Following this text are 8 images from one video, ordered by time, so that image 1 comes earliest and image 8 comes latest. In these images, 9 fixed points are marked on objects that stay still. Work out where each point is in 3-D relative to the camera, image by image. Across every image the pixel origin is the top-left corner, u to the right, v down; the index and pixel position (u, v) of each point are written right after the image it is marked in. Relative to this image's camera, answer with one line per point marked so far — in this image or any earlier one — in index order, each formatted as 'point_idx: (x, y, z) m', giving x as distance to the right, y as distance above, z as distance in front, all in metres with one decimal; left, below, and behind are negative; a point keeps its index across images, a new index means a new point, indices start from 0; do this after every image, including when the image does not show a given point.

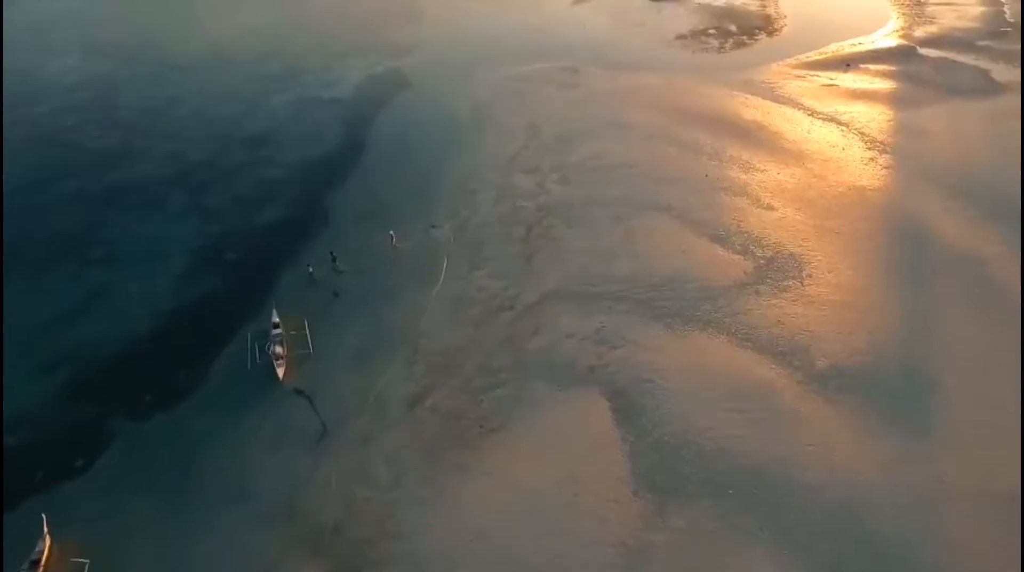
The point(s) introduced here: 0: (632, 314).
0: (+2.2, -0.6, +17.0) m
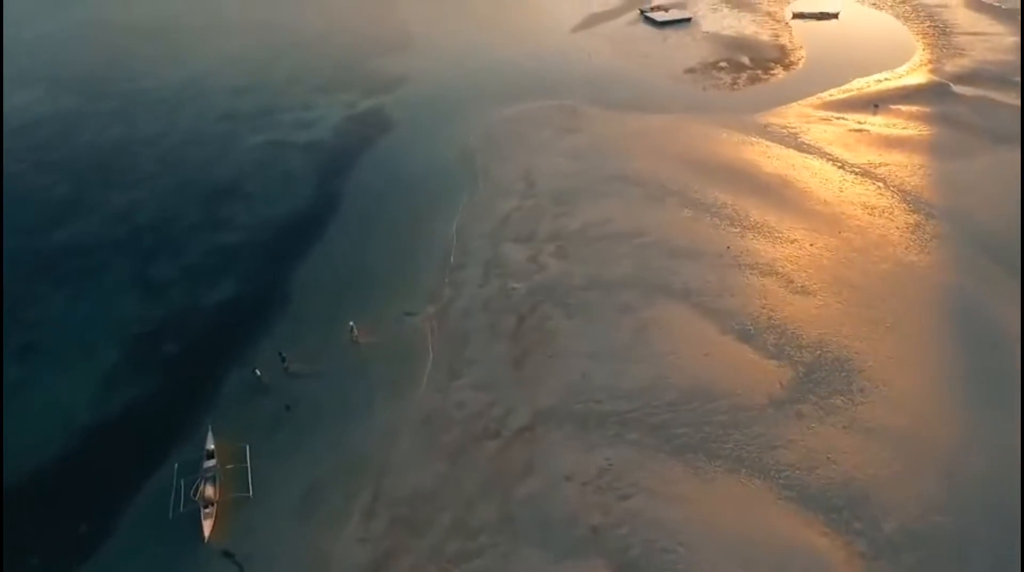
0: (+2.0, -2.3, +13.8) m
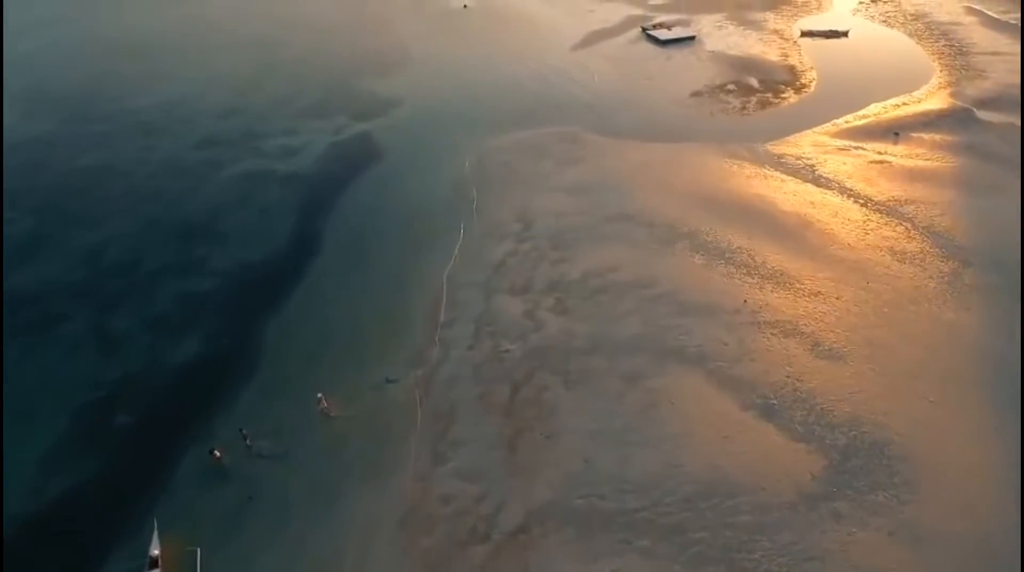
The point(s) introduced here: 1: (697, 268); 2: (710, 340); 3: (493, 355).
0: (+1.8, -3.4, +11.9) m
1: (+3.7, +0.3, +19.0) m
2: (+3.4, -0.9, +16.2) m
3: (-0.3, -1.2, +16.2) m
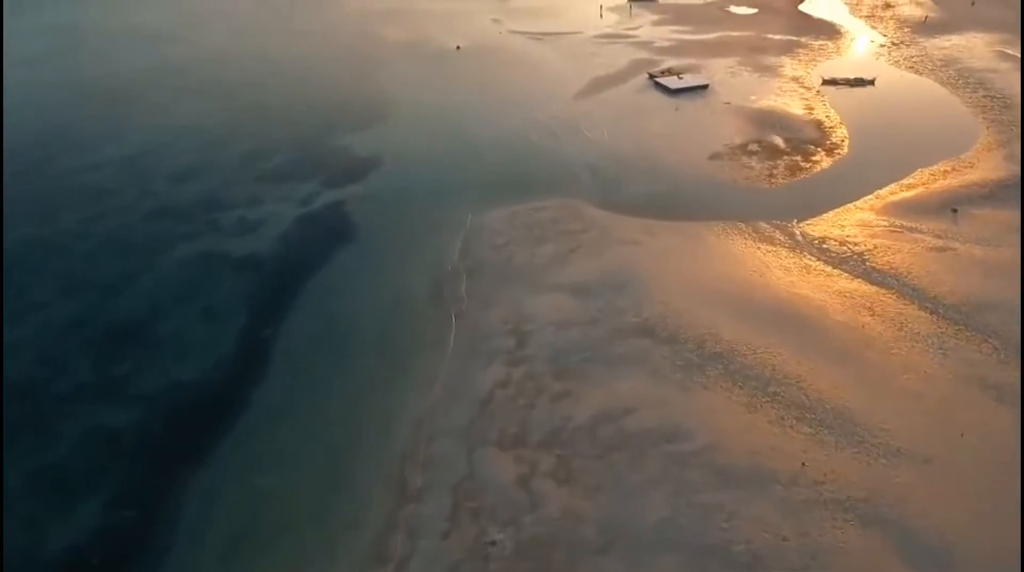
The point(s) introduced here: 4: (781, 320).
0: (+1.7, -5.5, +7.7) m
1: (+3.6, -2.0, +14.9) m
2: (+3.3, -3.2, +12.1) m
3: (-0.5, -3.4, +12.1) m
4: (+5.2, -0.7, +17.8) m
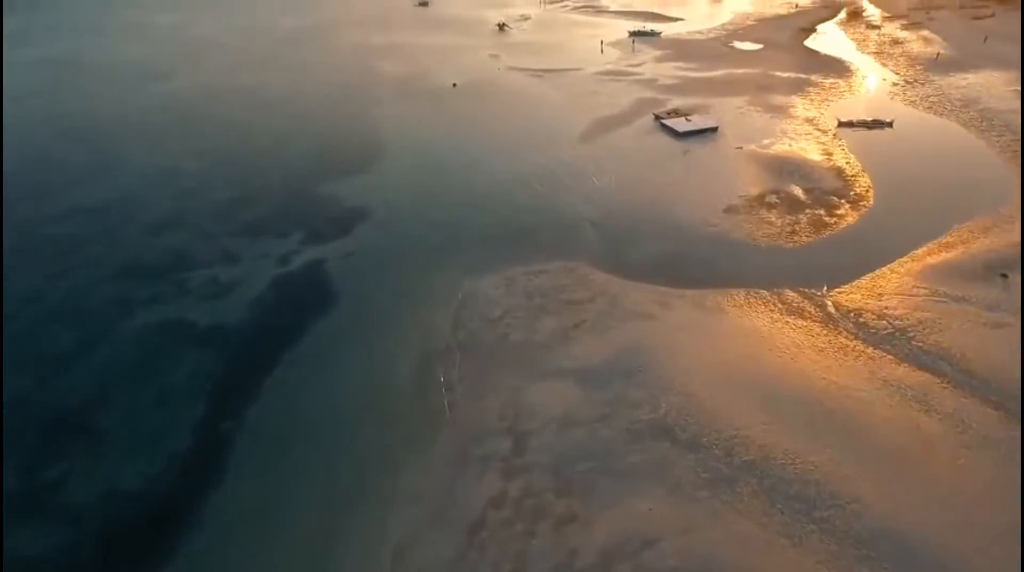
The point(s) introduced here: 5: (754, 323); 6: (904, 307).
0: (+1.6, -6.6, +5.0) m
1: (+3.5, -3.4, +12.4) m
2: (+3.2, -4.5, +9.5) m
3: (-0.6, -4.8, +9.5) m
4: (+5.1, -2.2, +15.3) m
5: (+5.0, -0.8, +19.2) m
6: (+8.2, -0.5, +19.6) m
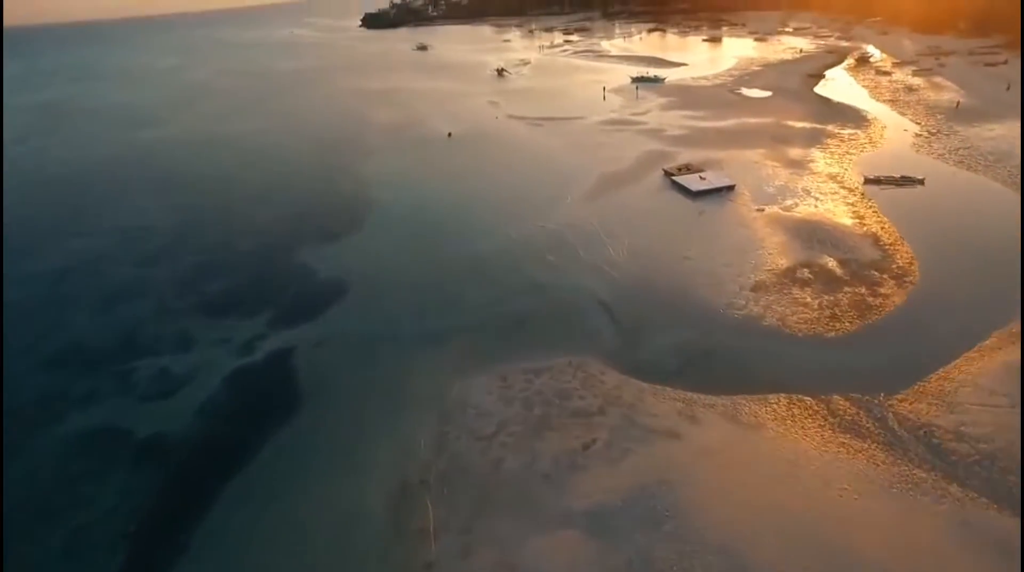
0: (+1.6, -7.9, +1.3) m
1: (+3.4, -5.0, +8.8) m
2: (+3.1, -6.0, +5.8) m
3: (-0.6, -6.2, +5.8) m
4: (+5.1, -3.9, +11.7) m
5: (+4.9, -2.6, +15.7) m
6: (+8.1, -2.4, +16.1) m
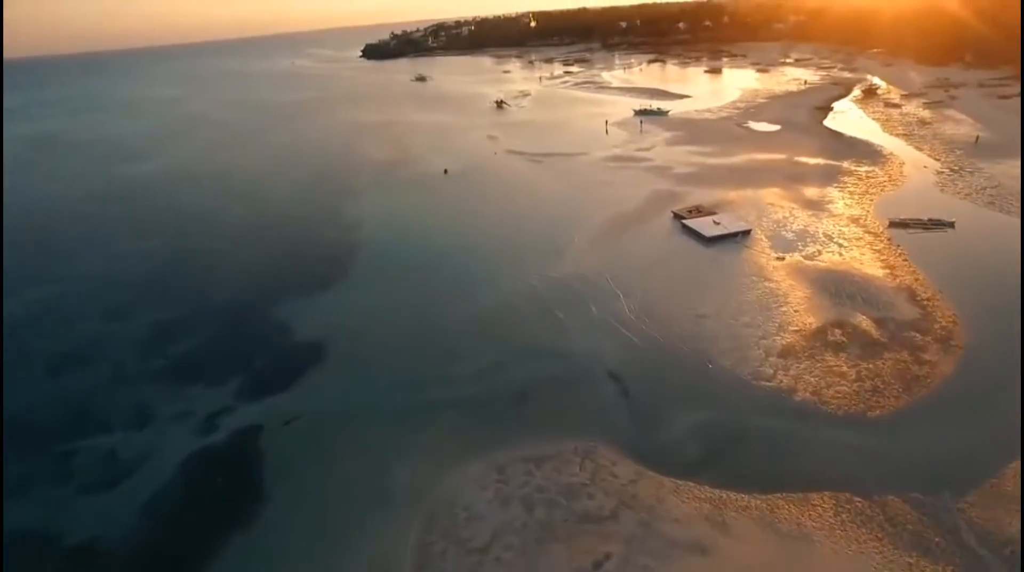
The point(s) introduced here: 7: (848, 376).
0: (+1.5, -8.7, -1.6) m
1: (+3.4, -6.0, +6.0) m
2: (+3.1, -6.9, +3.0) m
3: (-0.7, -7.2, +3.0) m
4: (+5.0, -5.0, +9.0) m
5: (+4.9, -3.9, +13.0) m
6: (+8.1, -3.7, +13.4) m
7: (+7.1, -1.9, +19.9) m
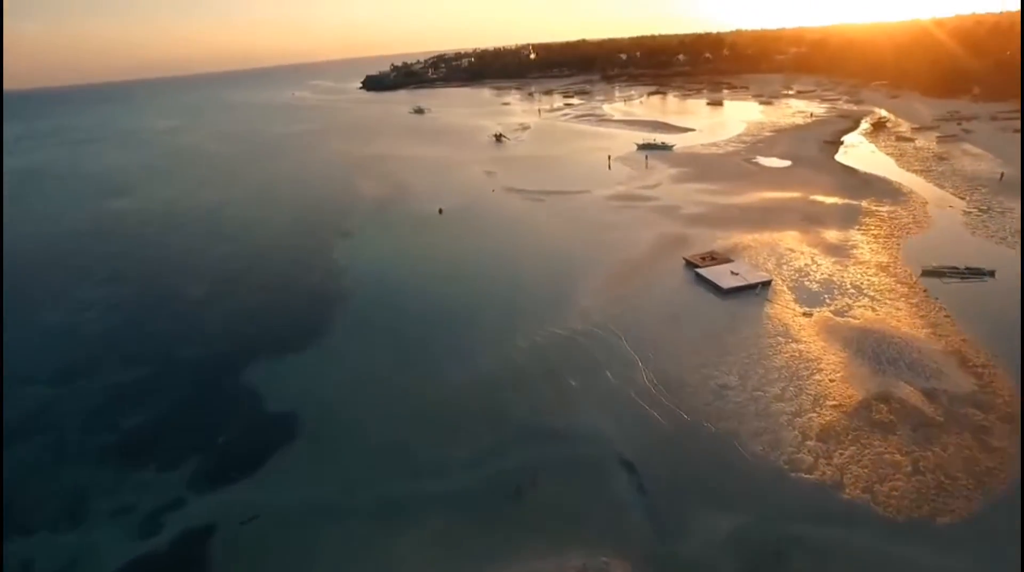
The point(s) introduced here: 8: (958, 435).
0: (+1.5, -9.4, -4.8) m
1: (+3.3, -6.9, +2.8) m
2: (+3.0, -7.7, -0.1) m
3: (-0.7, -8.0, -0.1) m
4: (+4.9, -6.0, +5.9) m
5: (+4.8, -5.0, +10.0) m
6: (+8.0, -4.8, +10.4) m
7: (+7.0, -3.3, +16.9) m
8: (+8.5, -2.9, +18.0) m
